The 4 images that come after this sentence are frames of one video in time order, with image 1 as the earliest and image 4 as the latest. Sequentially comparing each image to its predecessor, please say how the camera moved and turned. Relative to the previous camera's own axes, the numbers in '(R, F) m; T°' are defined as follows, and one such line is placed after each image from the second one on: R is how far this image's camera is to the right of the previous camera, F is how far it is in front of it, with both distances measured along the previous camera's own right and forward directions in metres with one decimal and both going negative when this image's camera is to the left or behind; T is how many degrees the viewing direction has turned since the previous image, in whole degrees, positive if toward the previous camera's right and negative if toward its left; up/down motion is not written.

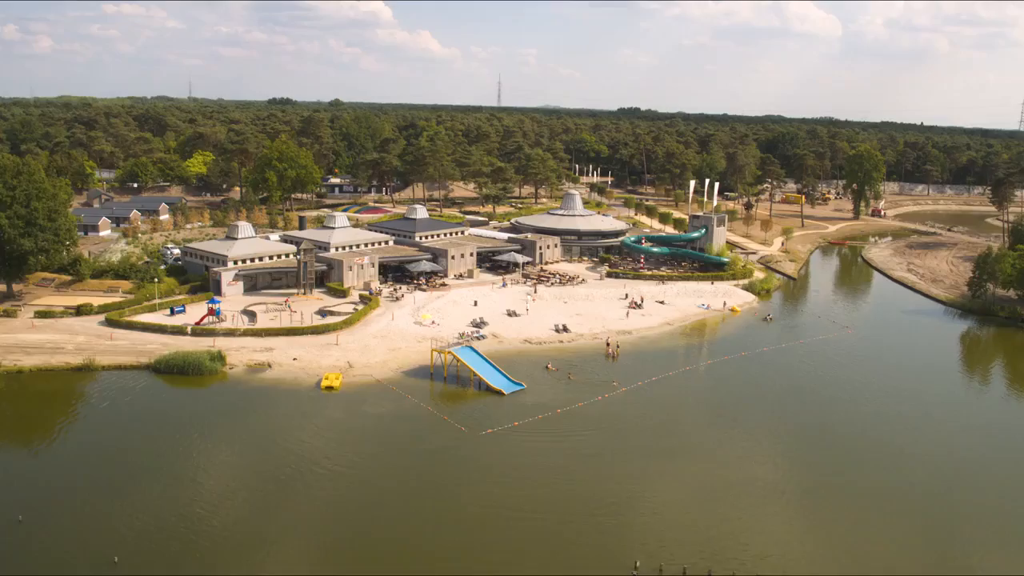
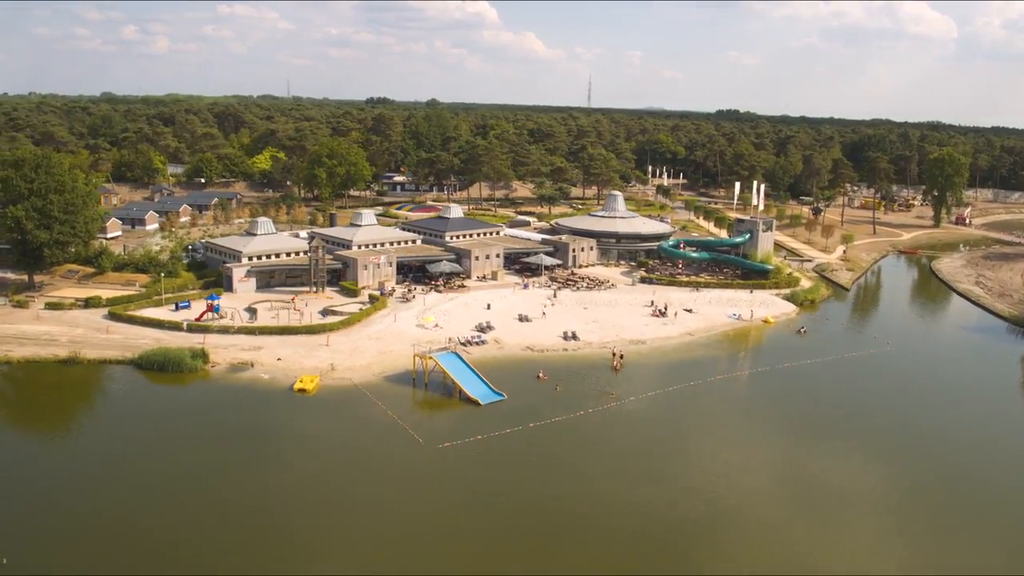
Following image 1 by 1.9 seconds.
(+3.2, +1.7) m; -5°
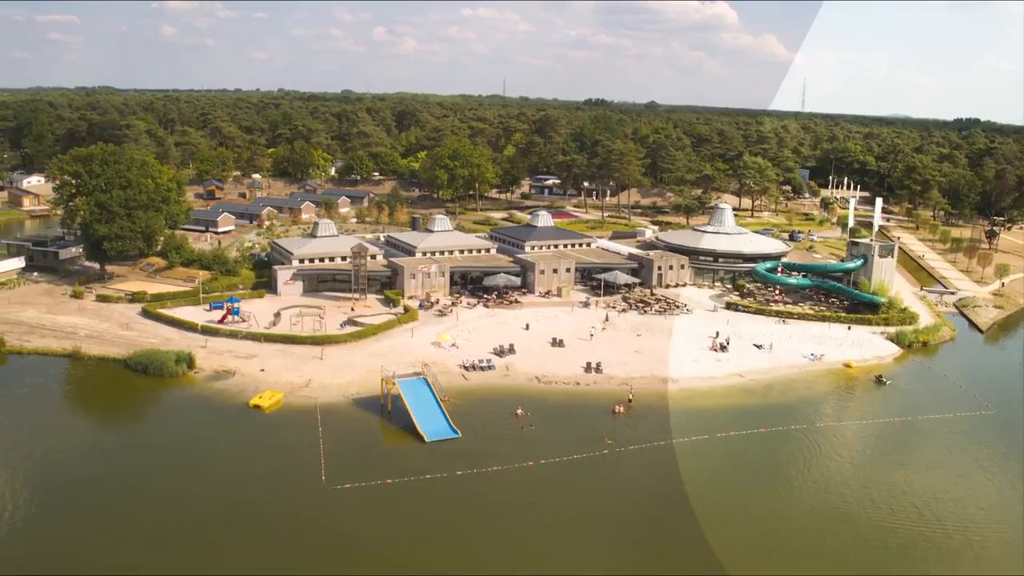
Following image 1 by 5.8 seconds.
(+6.8, +3.2) m; -12°
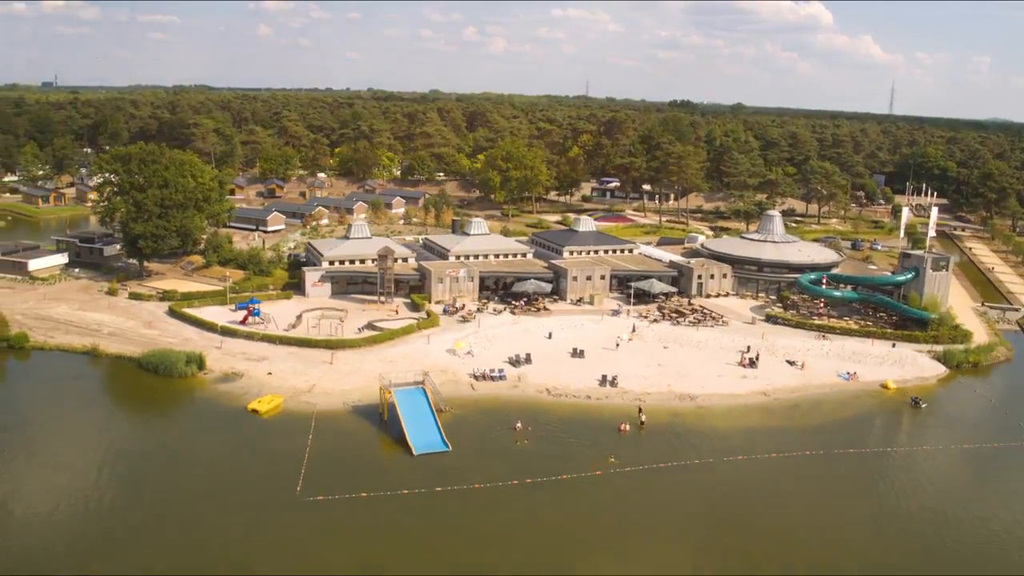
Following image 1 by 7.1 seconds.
(+2.5, +0.8) m; -5°
